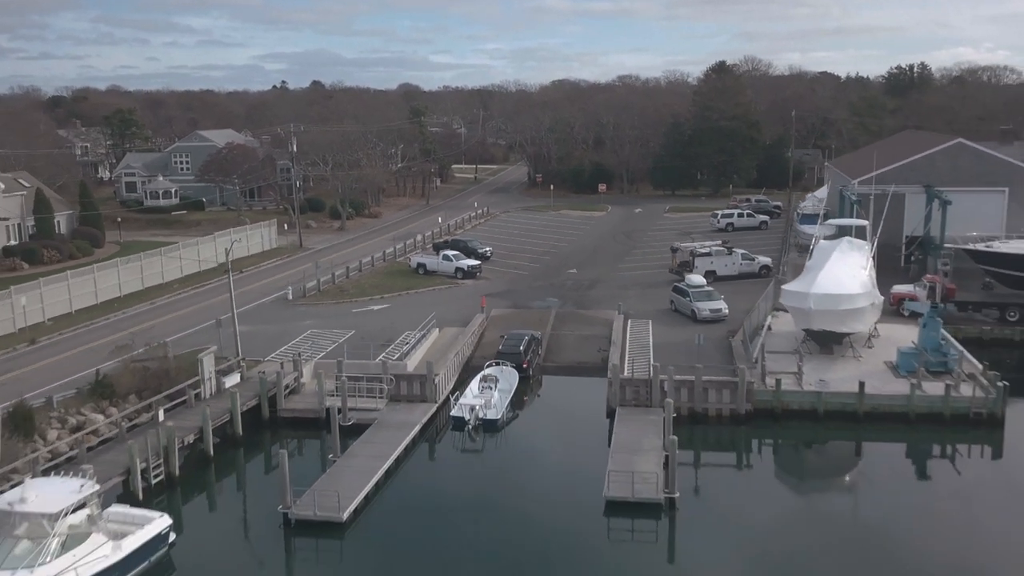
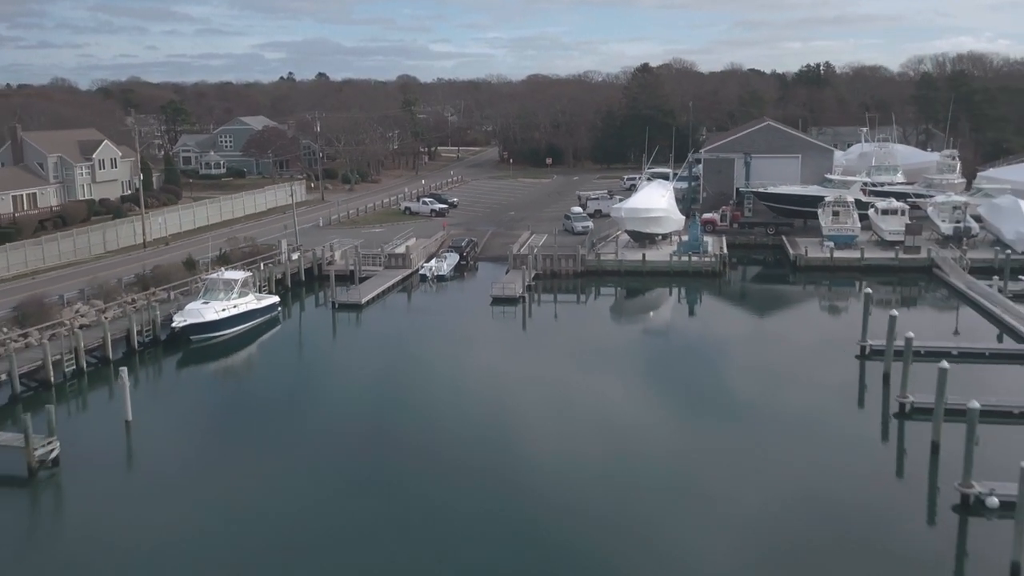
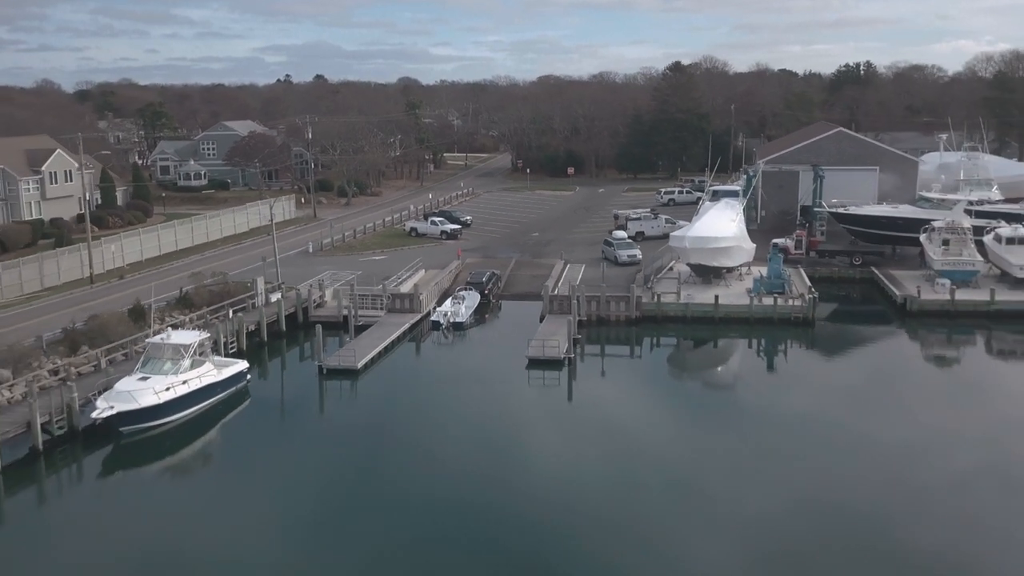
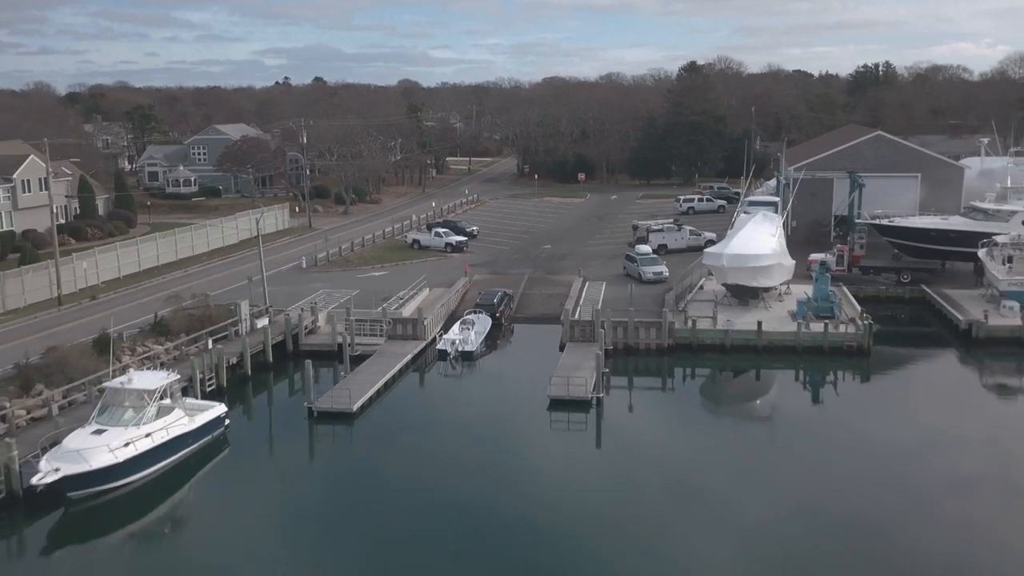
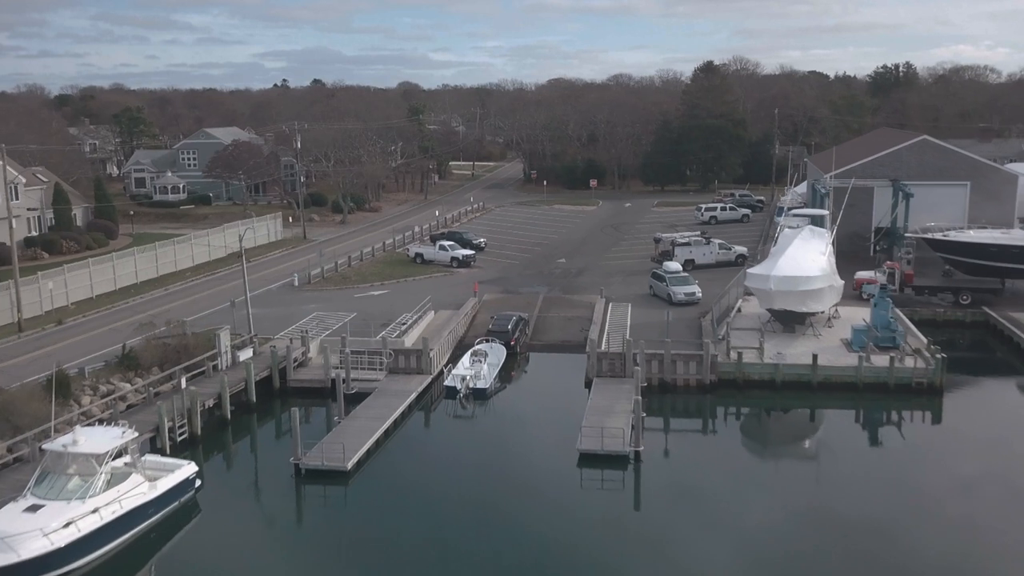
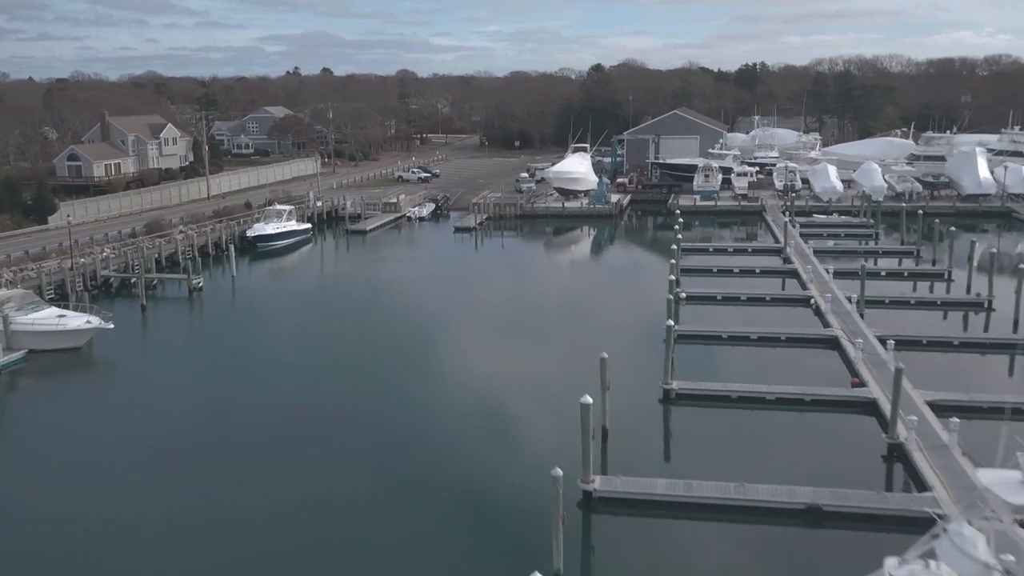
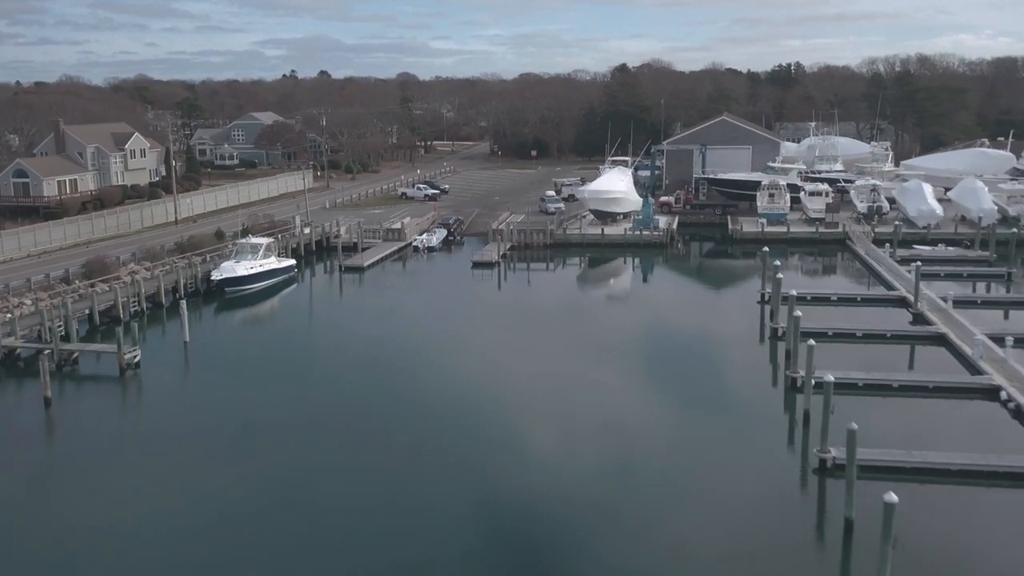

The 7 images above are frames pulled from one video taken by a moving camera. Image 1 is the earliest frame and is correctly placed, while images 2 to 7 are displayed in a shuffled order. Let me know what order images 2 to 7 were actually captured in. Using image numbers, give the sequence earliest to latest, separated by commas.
5, 4, 3, 2, 7, 6
